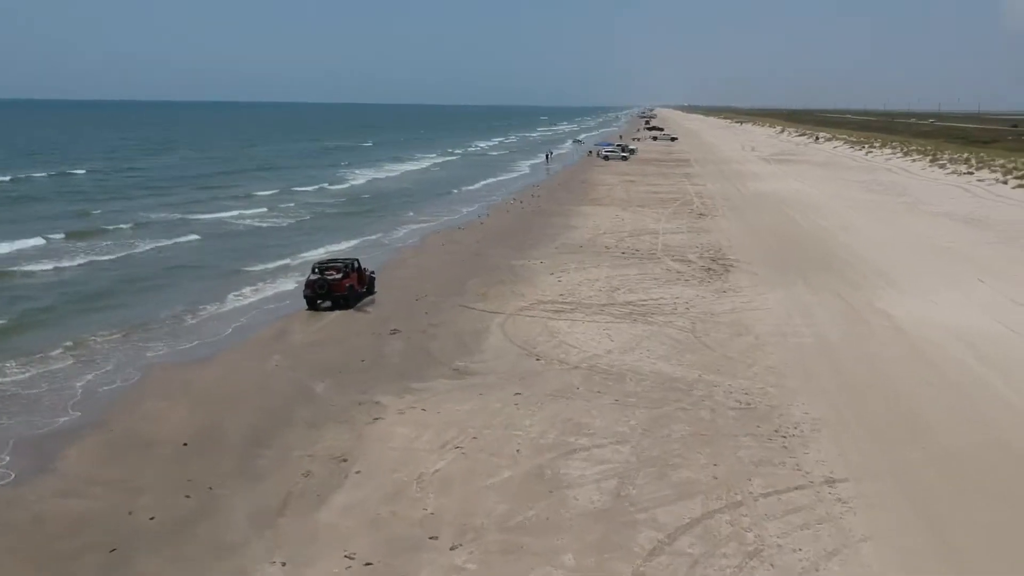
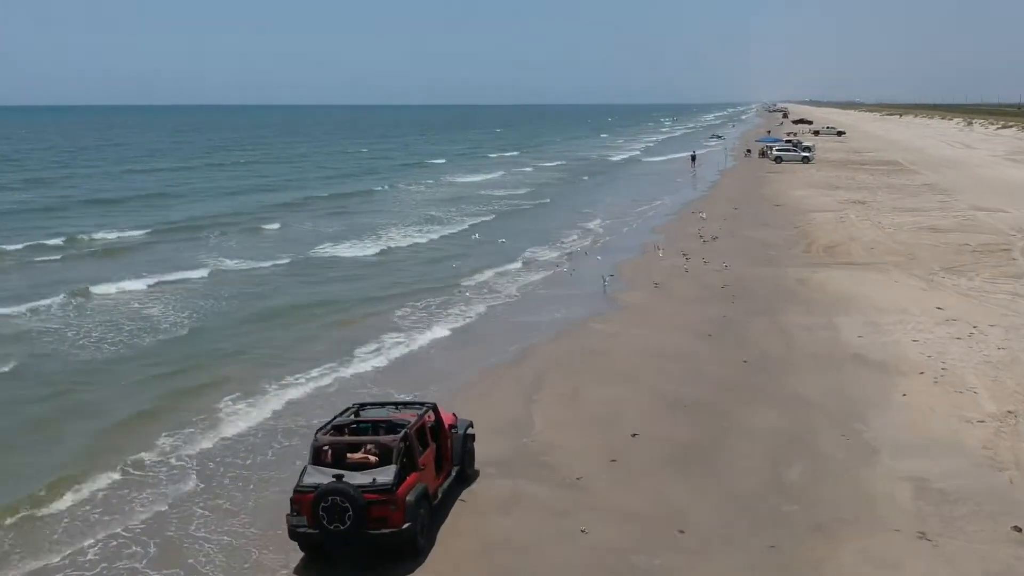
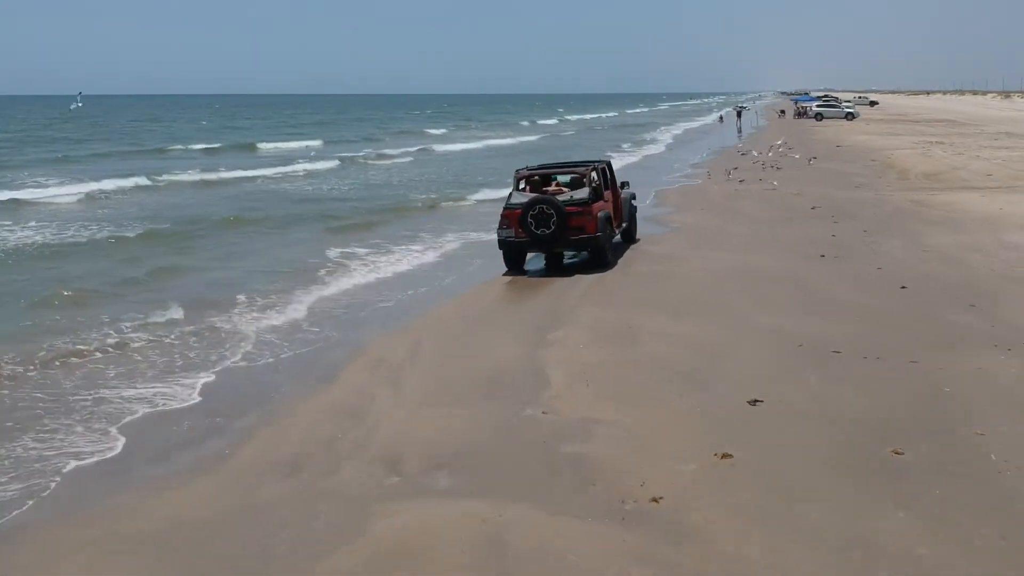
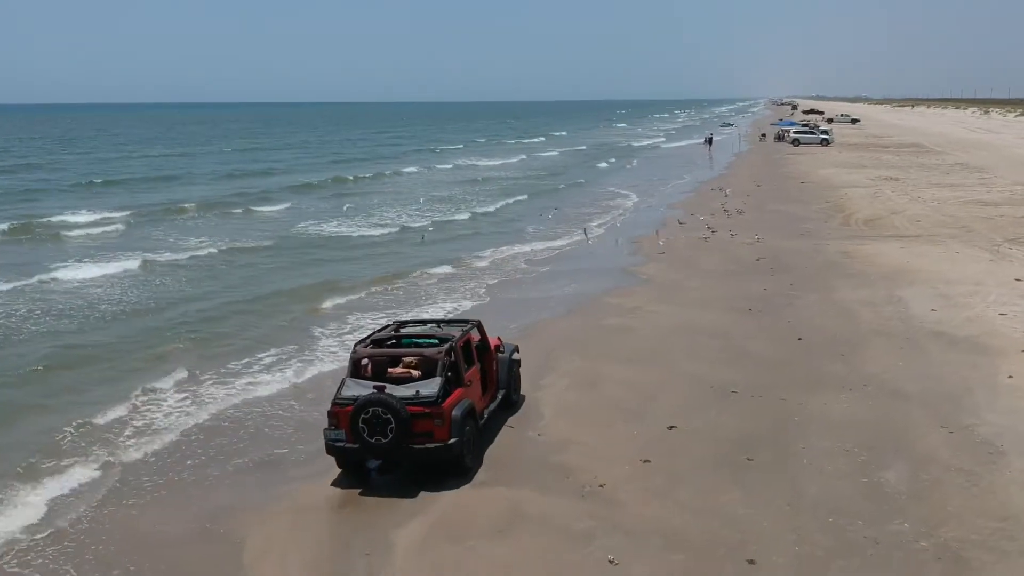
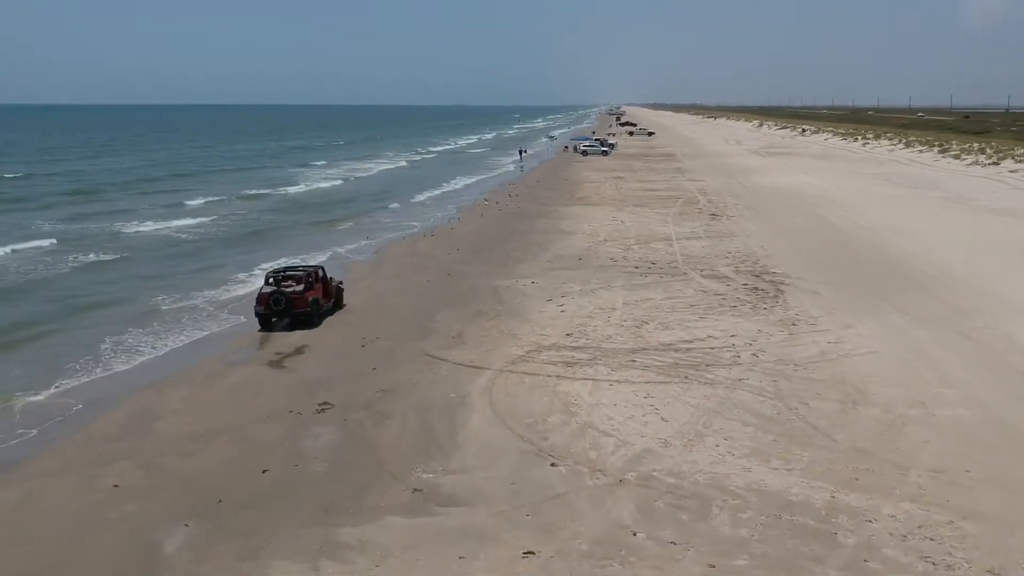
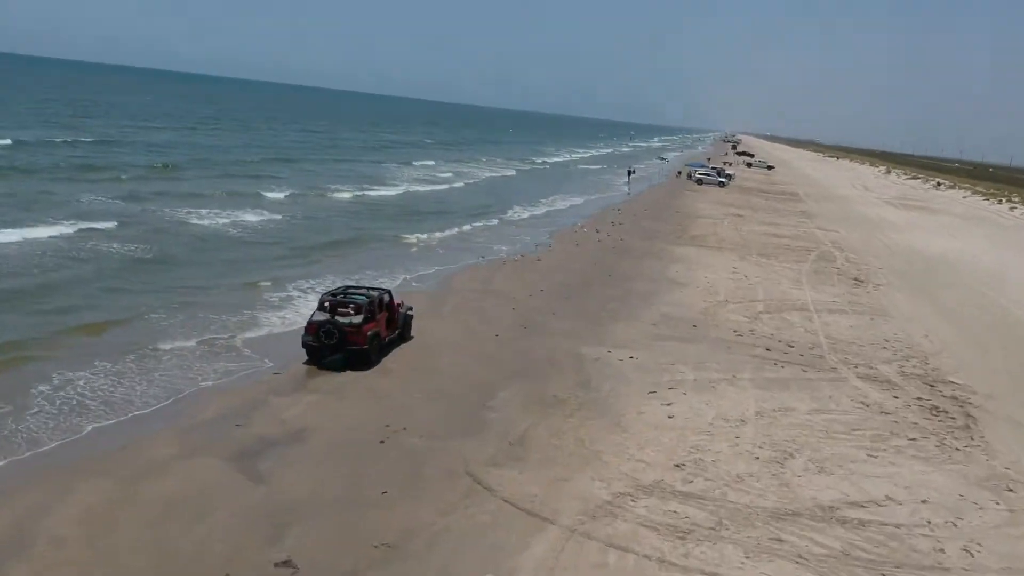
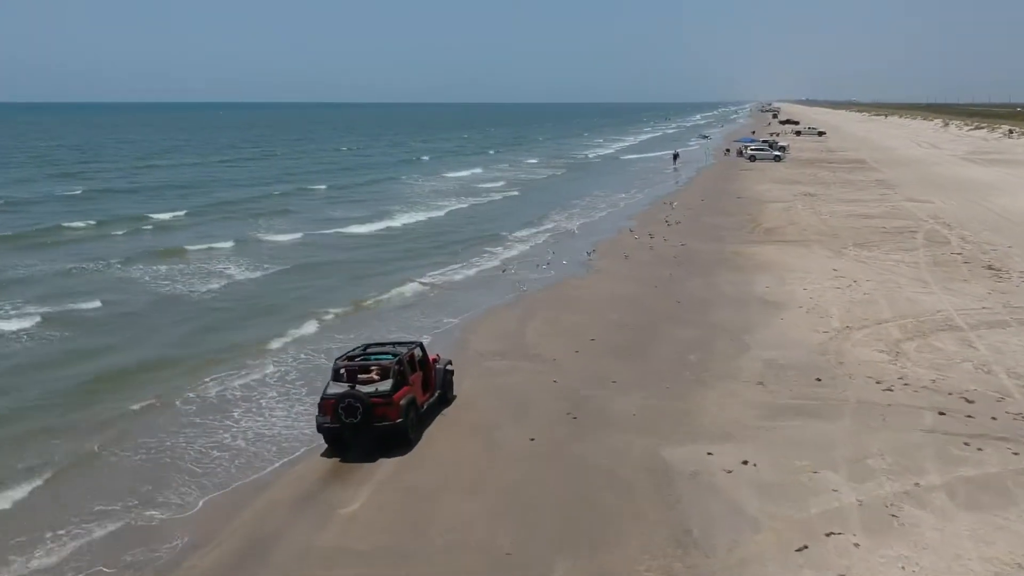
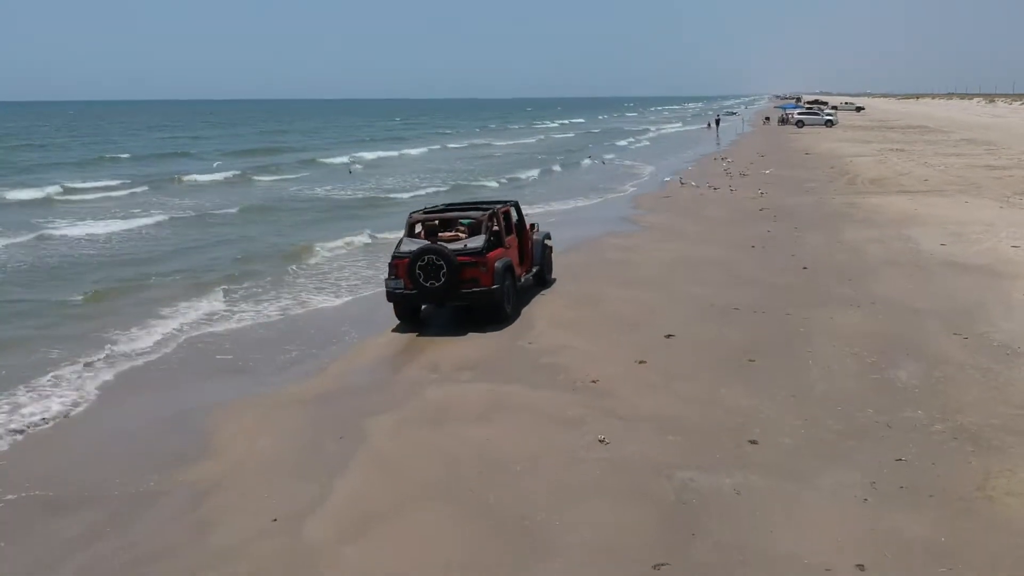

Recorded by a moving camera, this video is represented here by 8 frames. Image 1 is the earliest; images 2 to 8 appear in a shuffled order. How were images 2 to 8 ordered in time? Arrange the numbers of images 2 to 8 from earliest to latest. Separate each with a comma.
5, 6, 7, 2, 4, 8, 3
